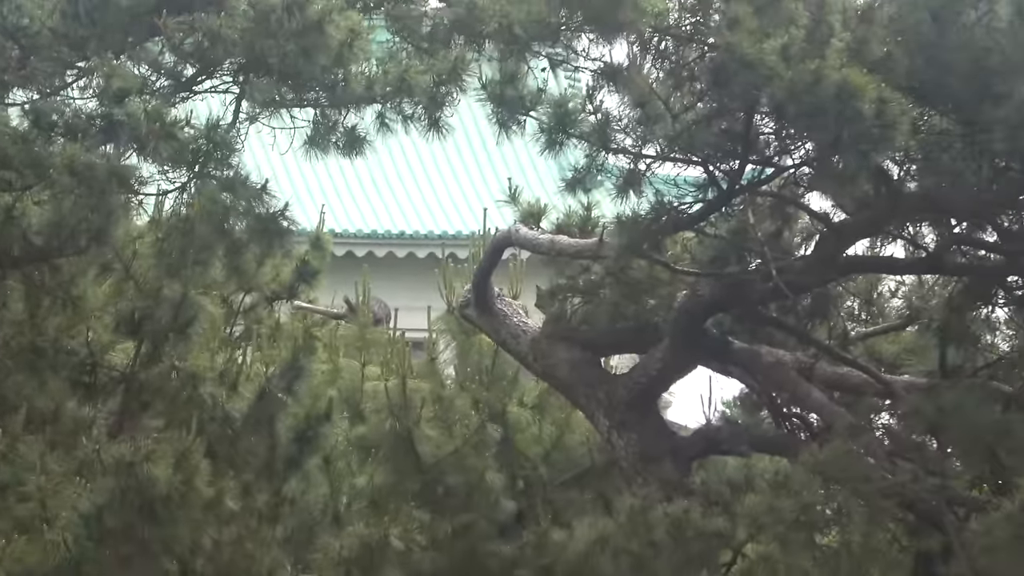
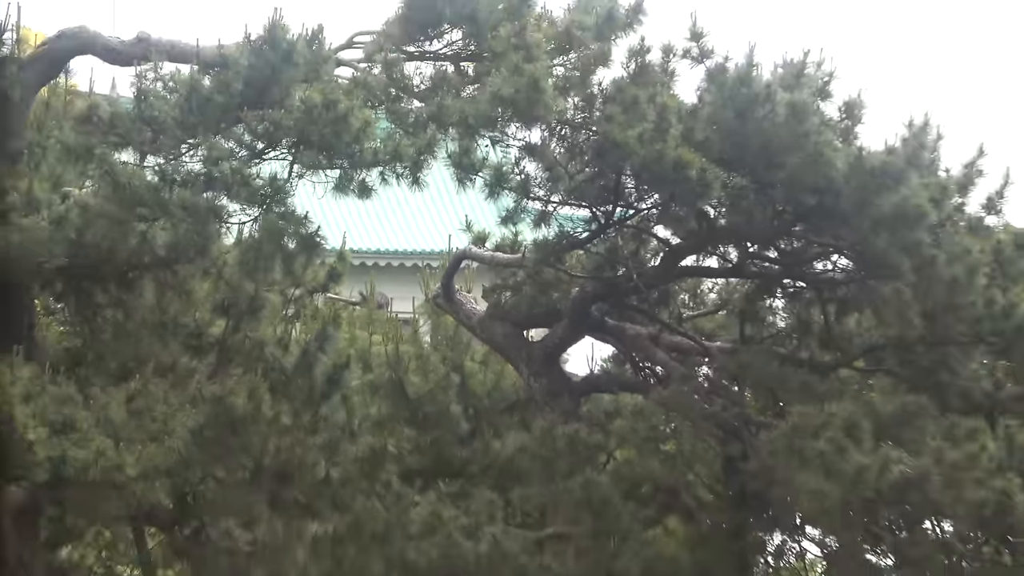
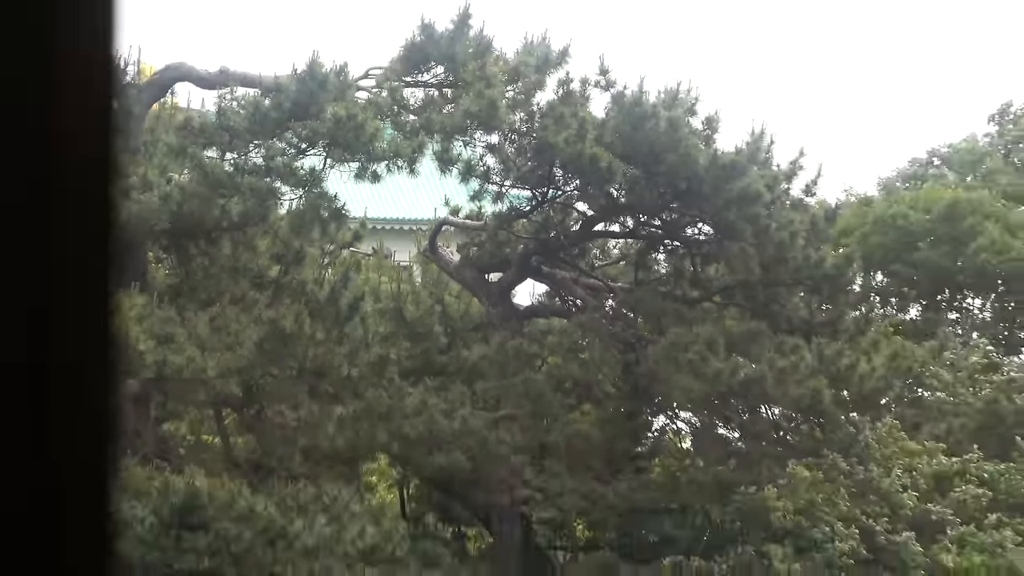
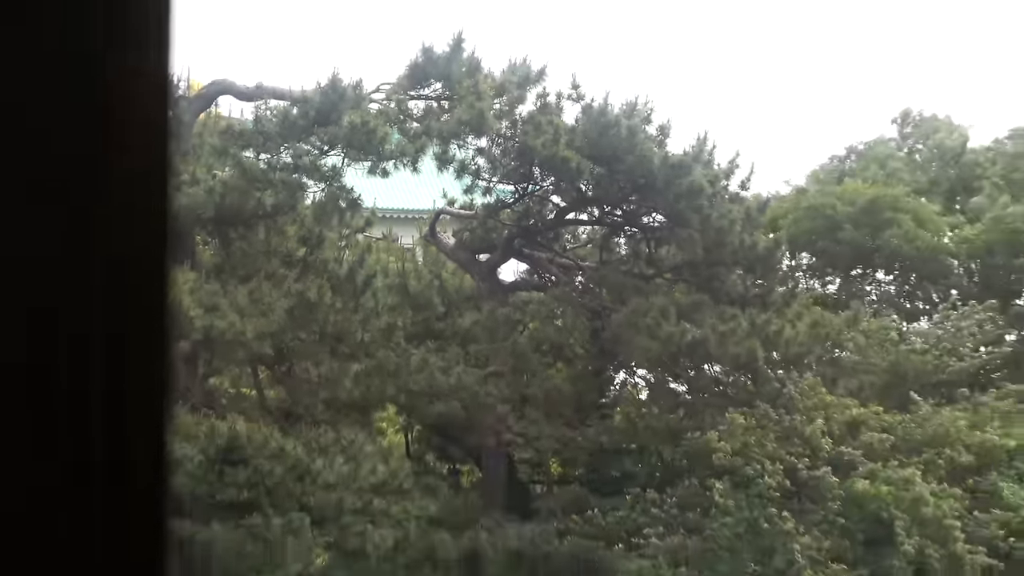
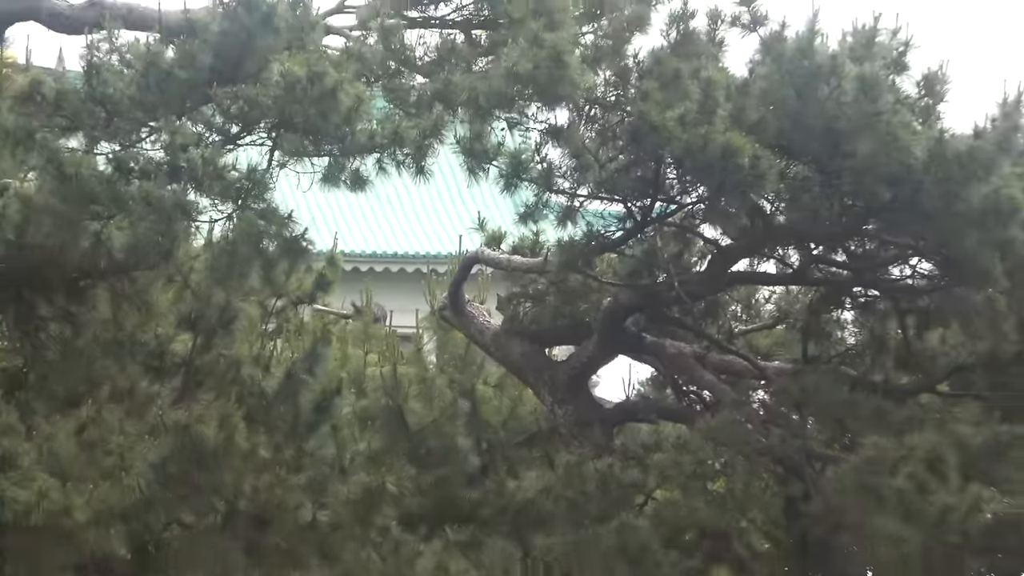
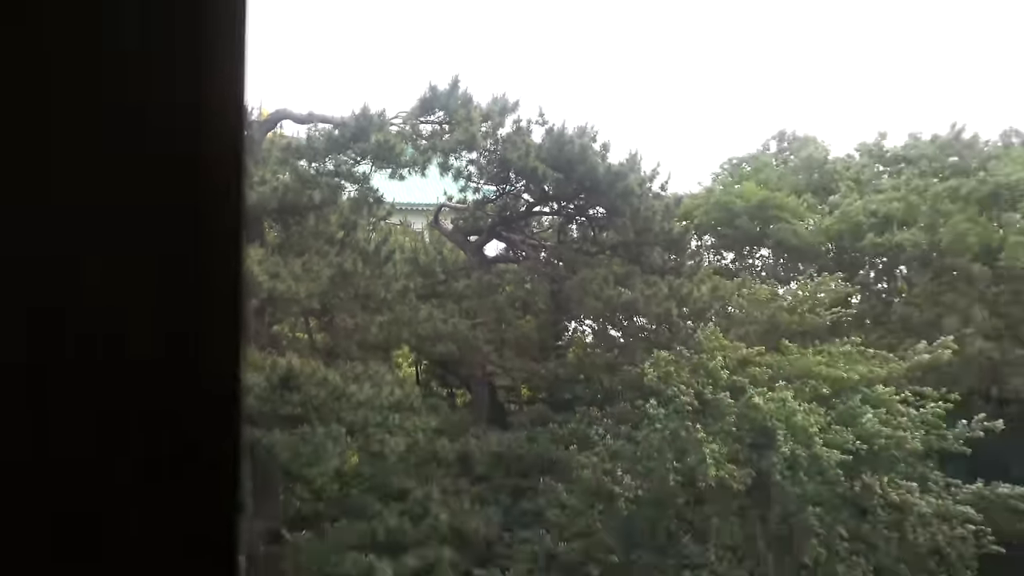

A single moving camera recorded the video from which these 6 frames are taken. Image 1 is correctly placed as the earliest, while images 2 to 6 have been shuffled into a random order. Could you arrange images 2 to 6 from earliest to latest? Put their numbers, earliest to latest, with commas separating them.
5, 2, 3, 4, 6
